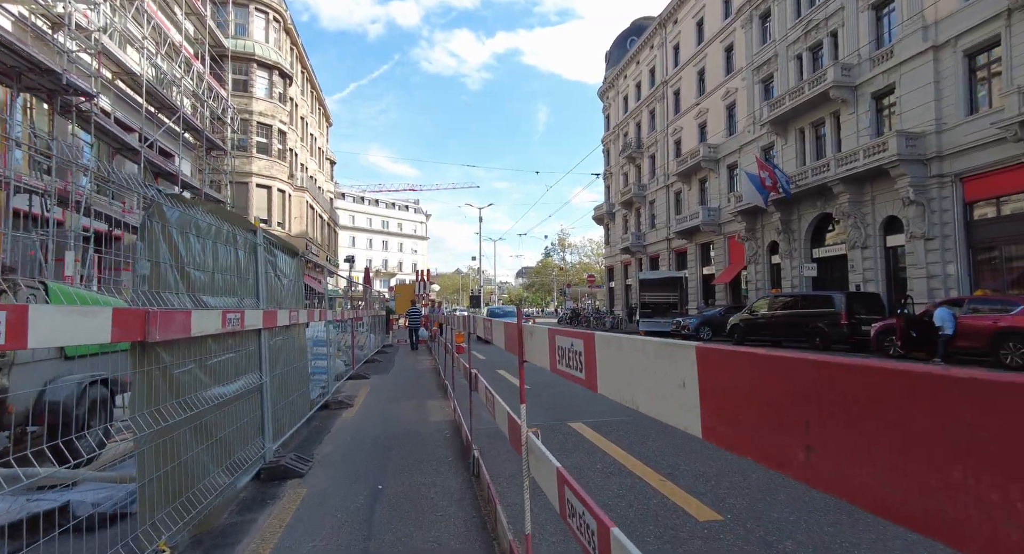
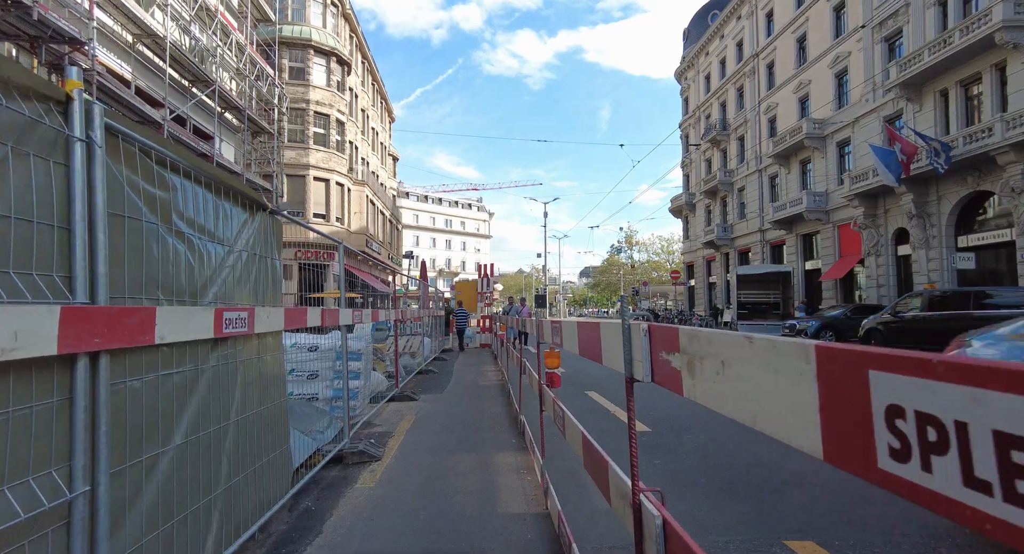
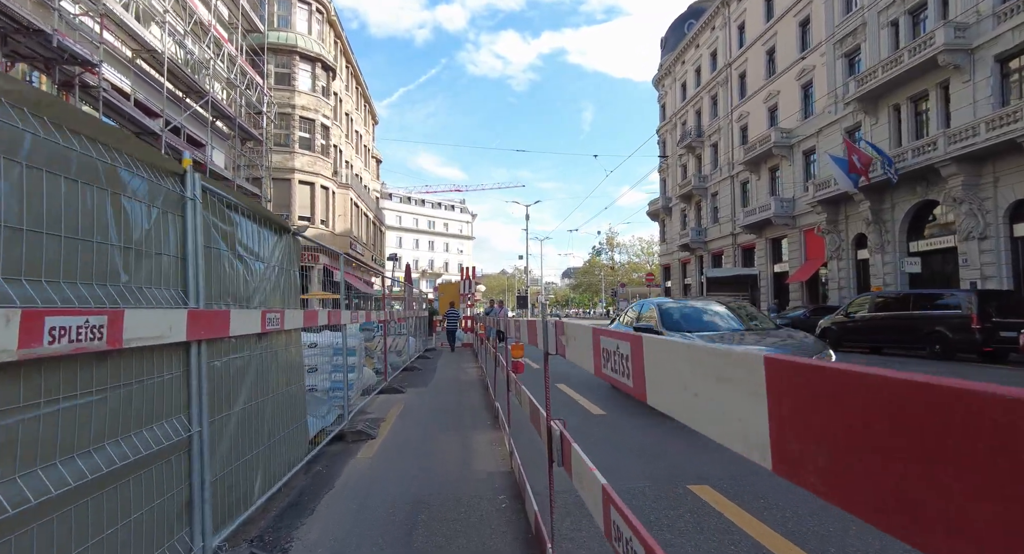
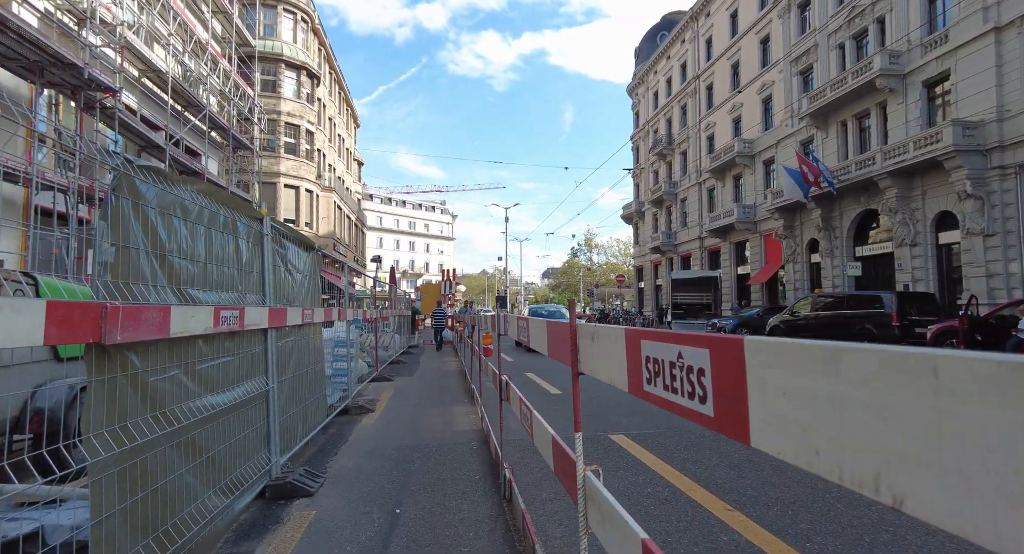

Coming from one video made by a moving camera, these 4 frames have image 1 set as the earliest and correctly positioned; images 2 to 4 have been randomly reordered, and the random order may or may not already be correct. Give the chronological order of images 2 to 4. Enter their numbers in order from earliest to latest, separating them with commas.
4, 3, 2
